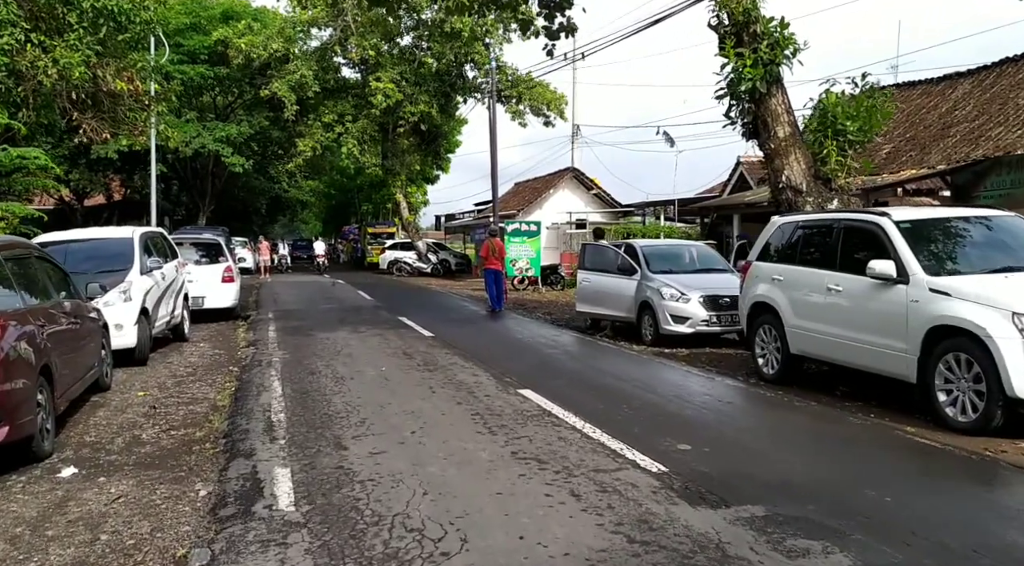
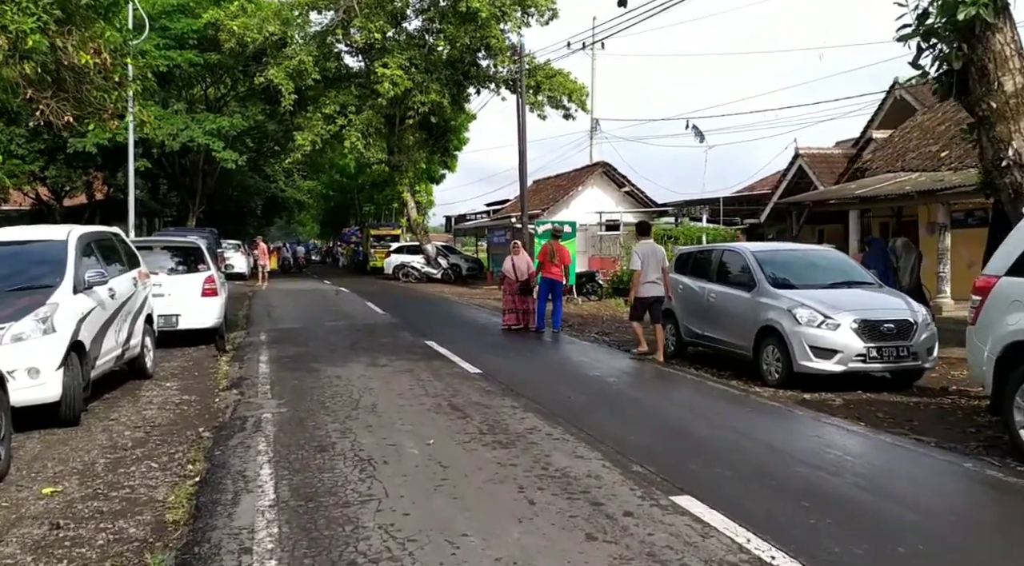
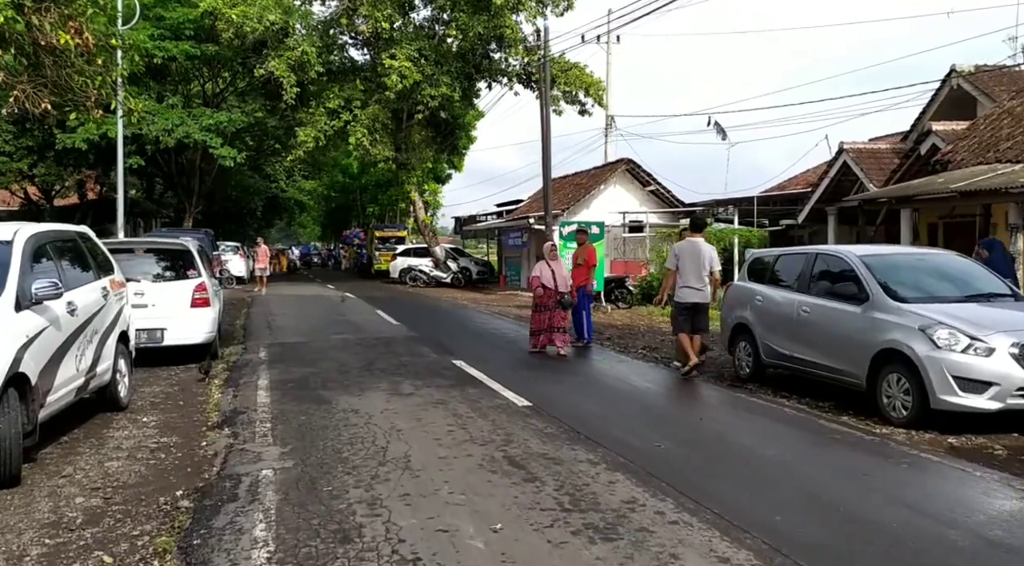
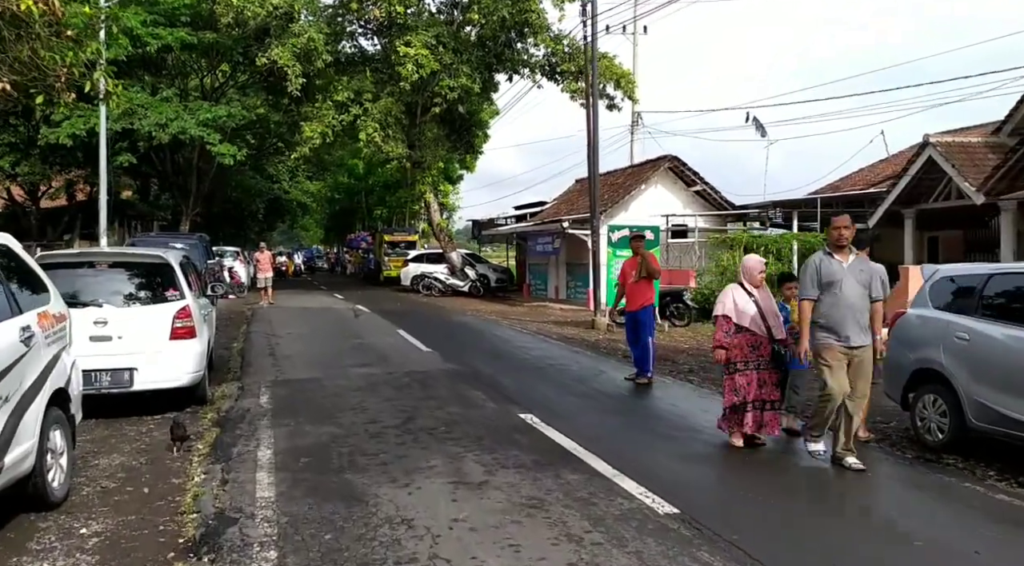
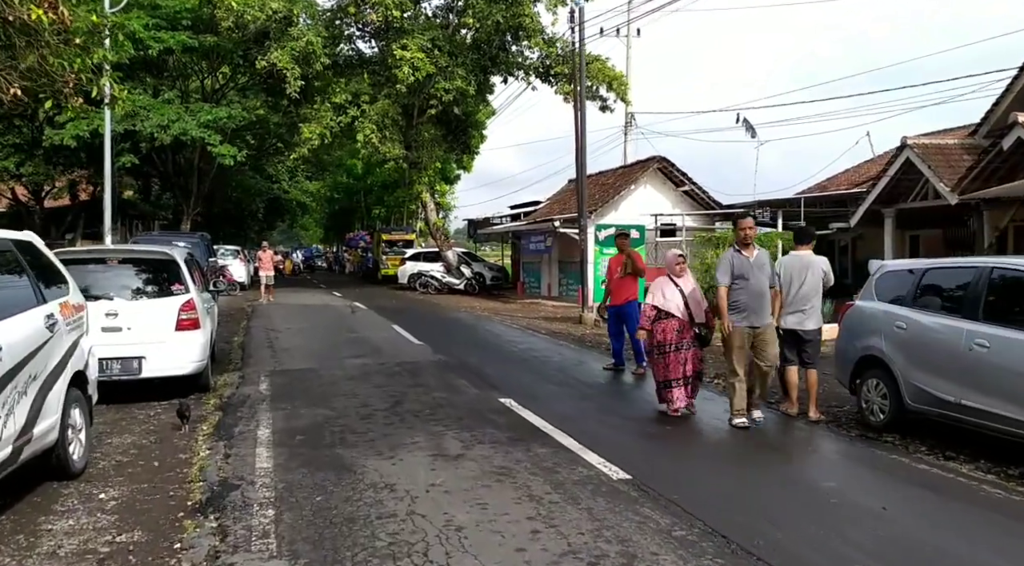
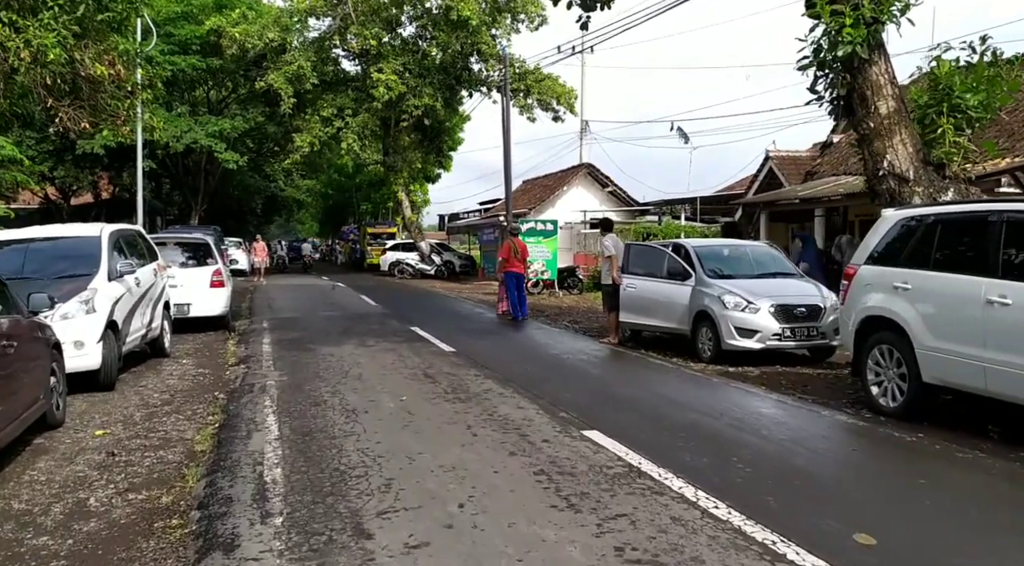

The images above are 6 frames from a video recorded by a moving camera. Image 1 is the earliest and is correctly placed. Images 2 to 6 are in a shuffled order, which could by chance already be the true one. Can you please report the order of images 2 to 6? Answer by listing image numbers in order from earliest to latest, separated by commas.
6, 2, 3, 5, 4
